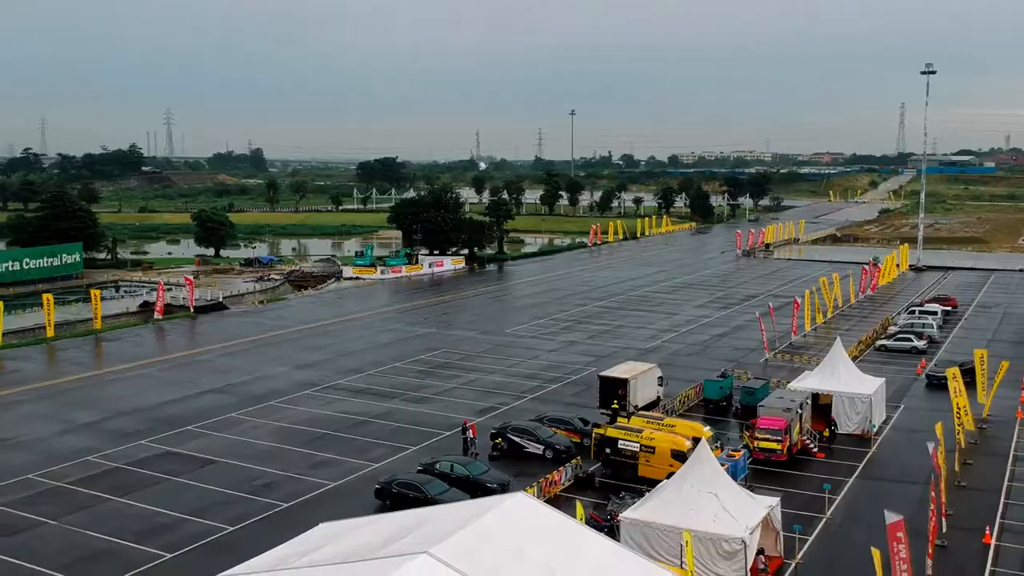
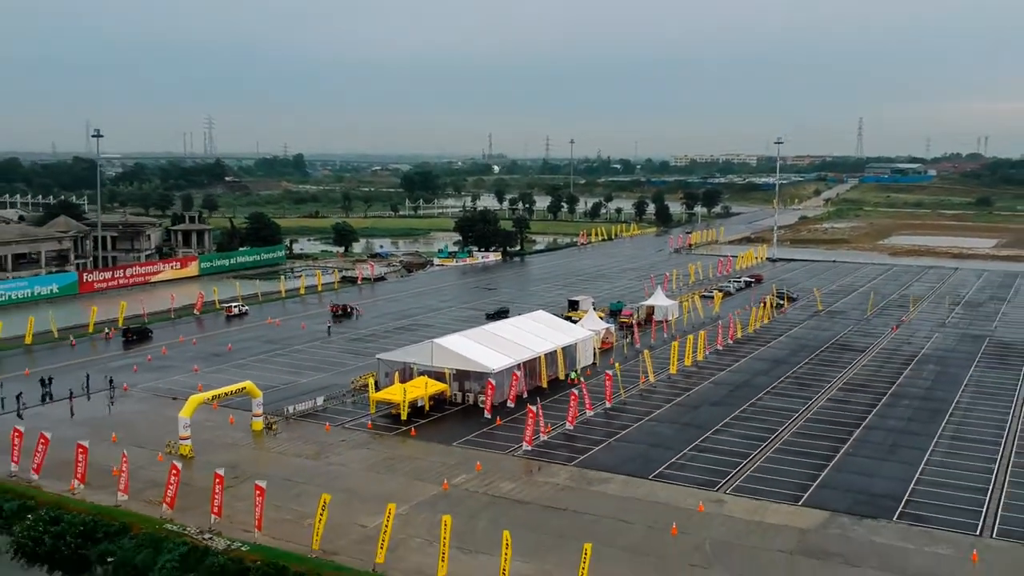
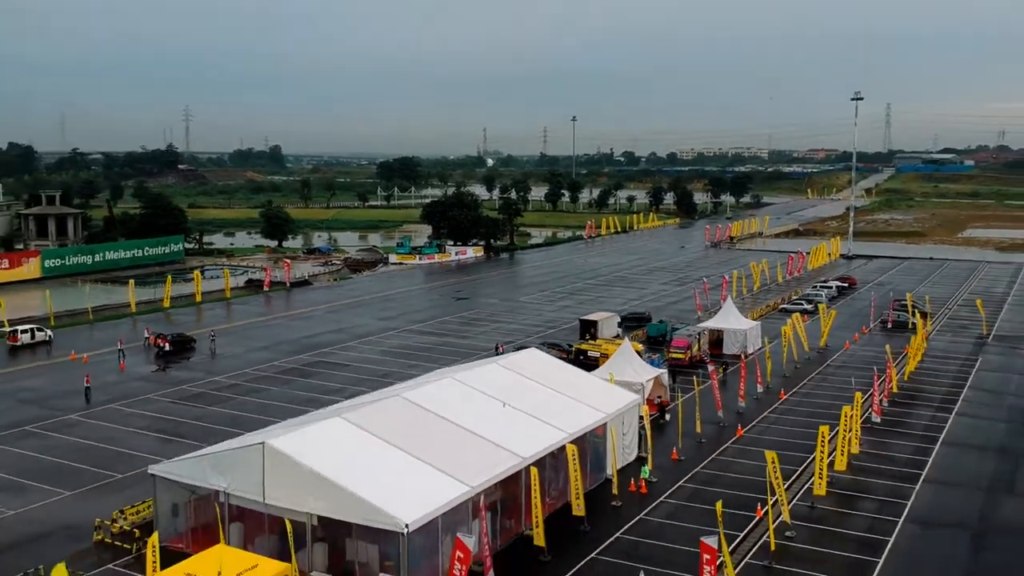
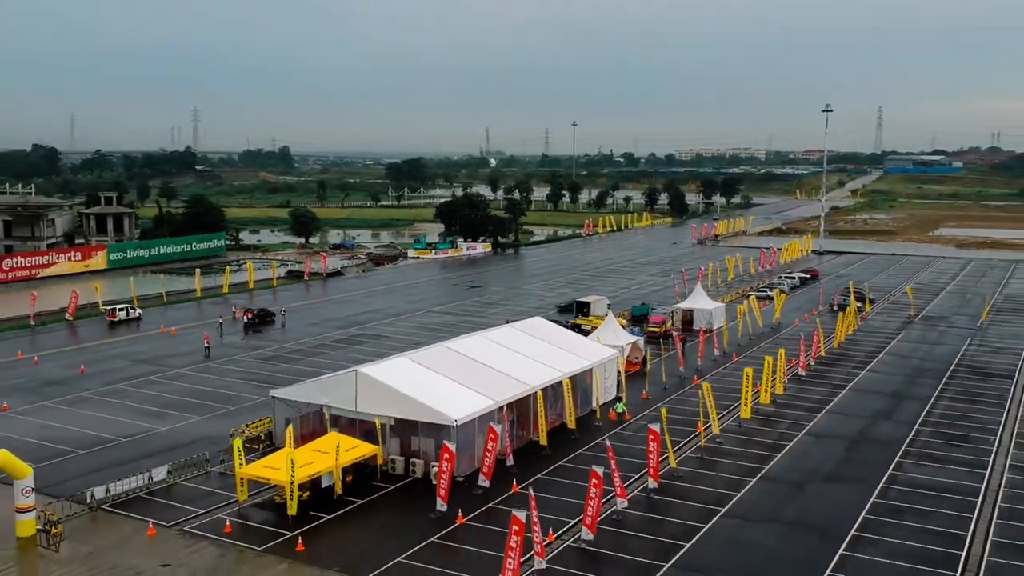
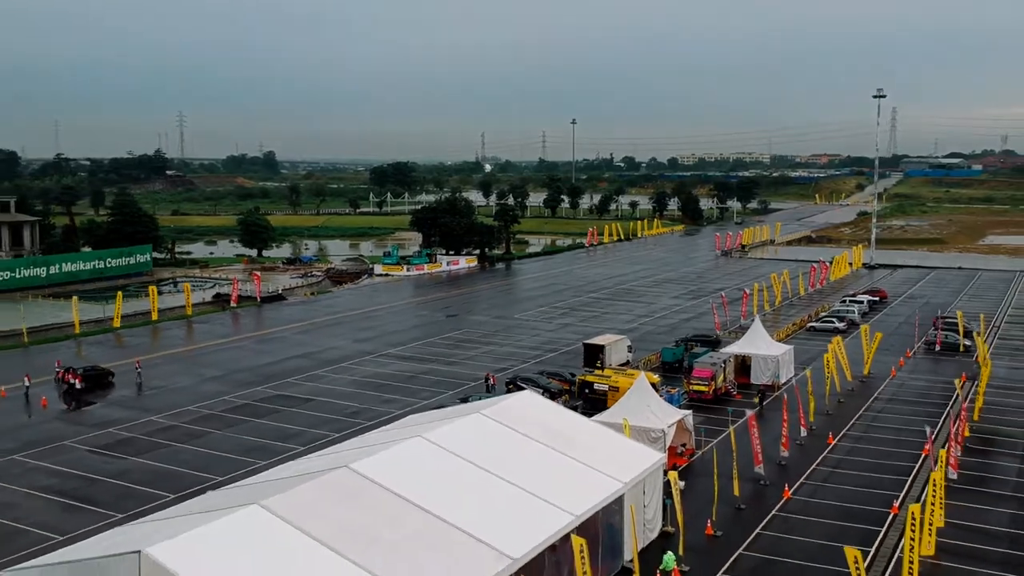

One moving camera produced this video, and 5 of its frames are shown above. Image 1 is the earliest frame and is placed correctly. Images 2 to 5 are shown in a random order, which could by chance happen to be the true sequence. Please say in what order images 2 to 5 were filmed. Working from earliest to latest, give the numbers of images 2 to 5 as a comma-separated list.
5, 3, 4, 2
